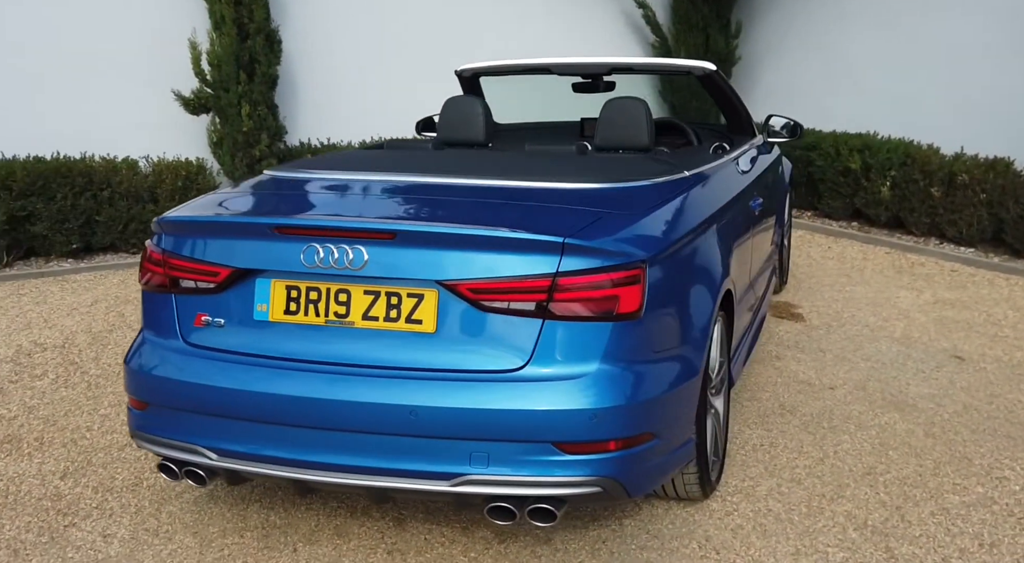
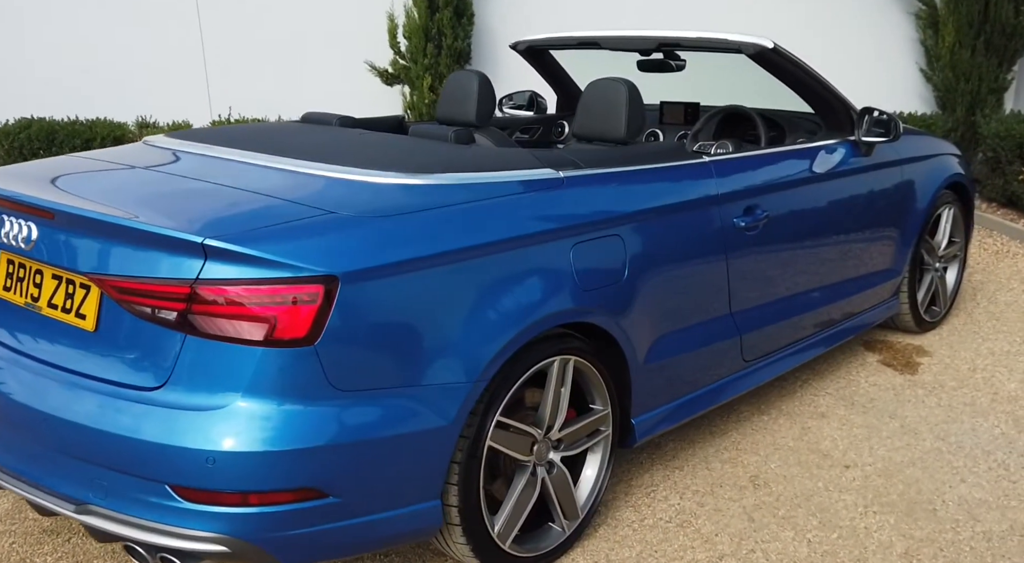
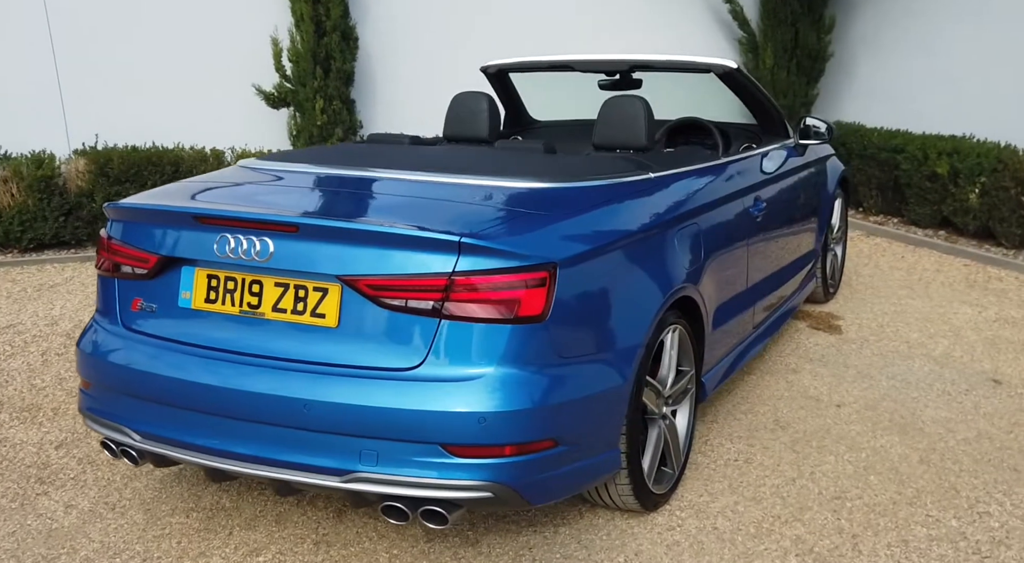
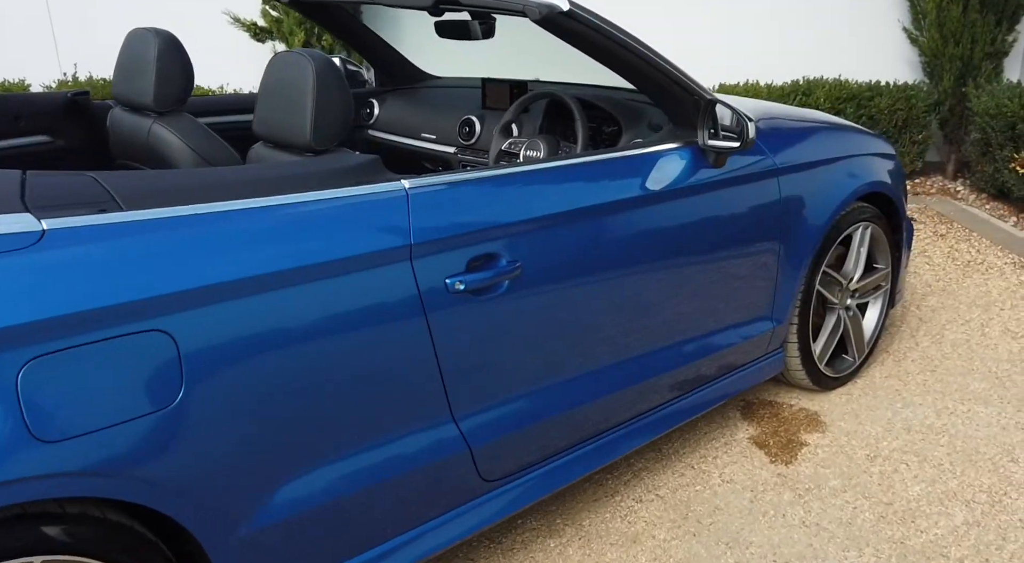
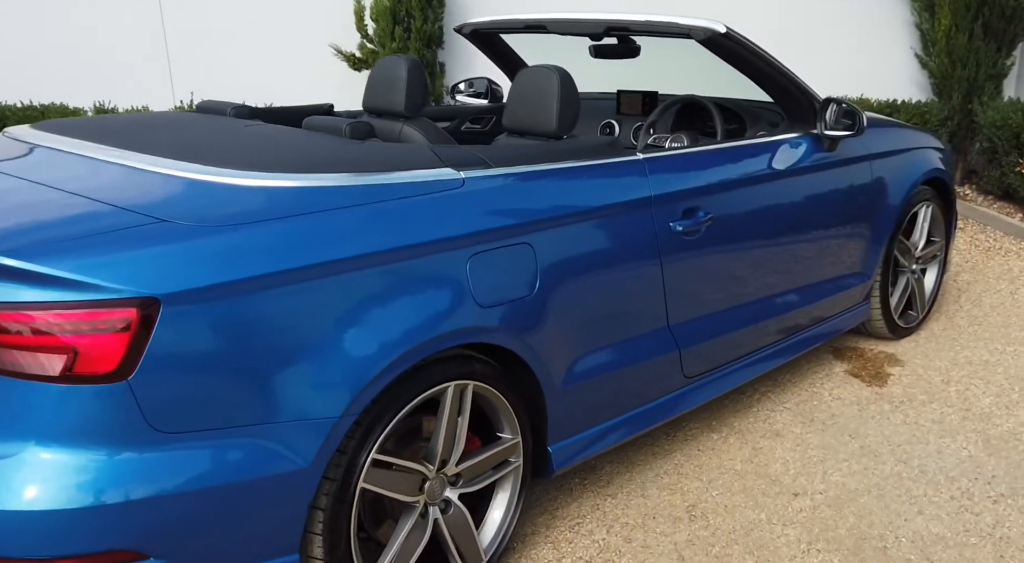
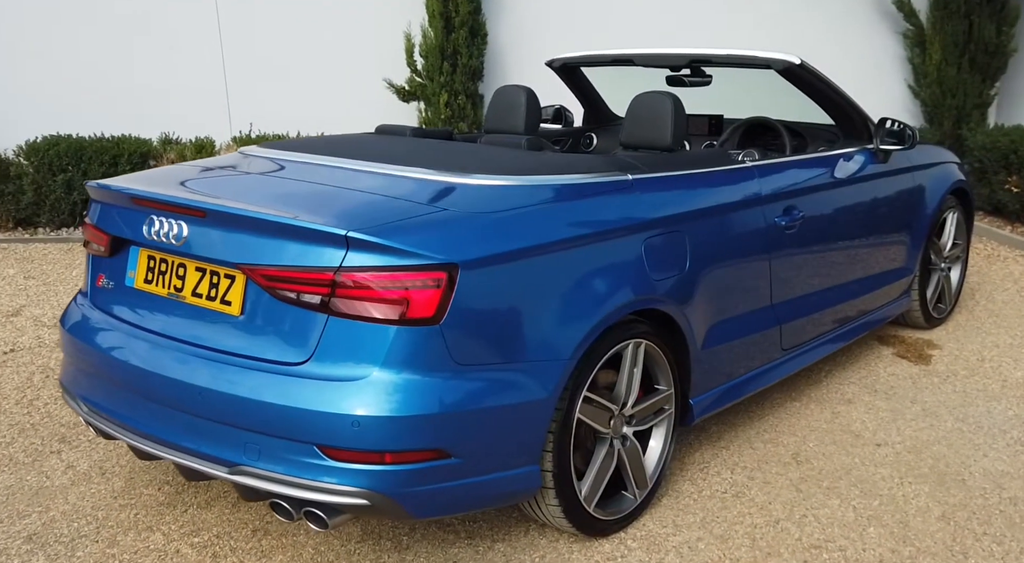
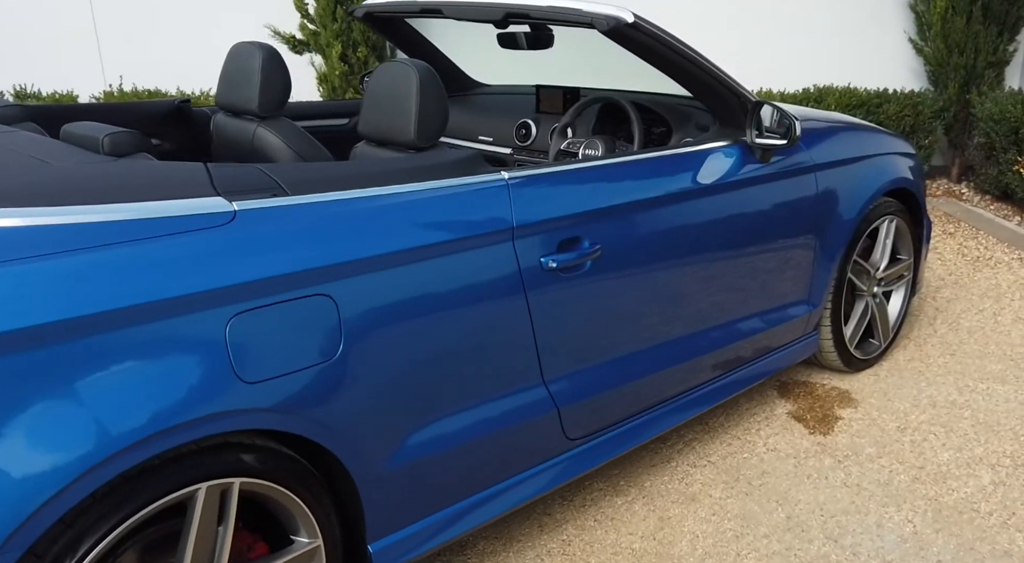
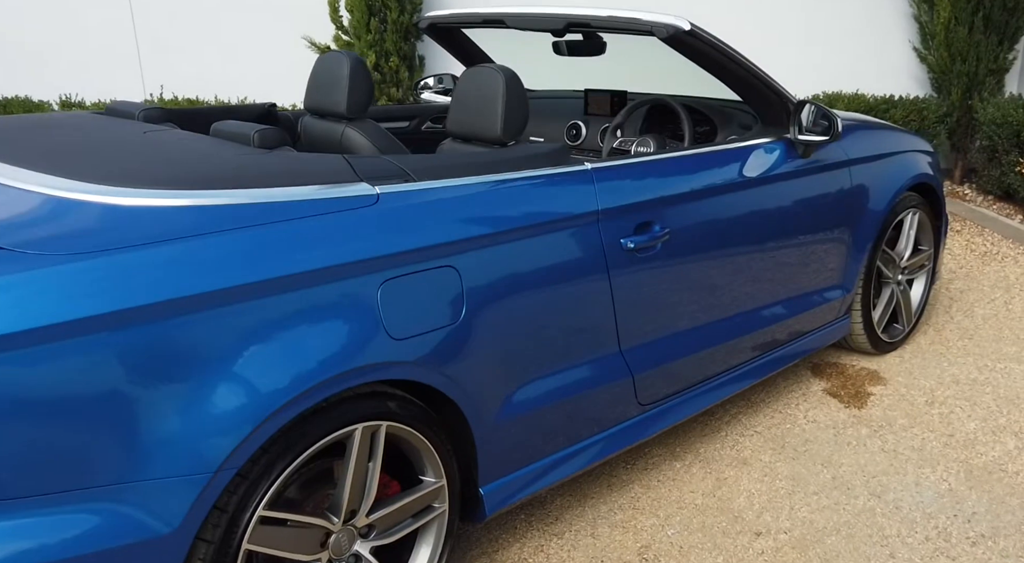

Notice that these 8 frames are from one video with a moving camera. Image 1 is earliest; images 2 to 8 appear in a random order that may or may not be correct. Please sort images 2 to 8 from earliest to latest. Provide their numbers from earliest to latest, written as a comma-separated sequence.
3, 6, 2, 5, 8, 7, 4
